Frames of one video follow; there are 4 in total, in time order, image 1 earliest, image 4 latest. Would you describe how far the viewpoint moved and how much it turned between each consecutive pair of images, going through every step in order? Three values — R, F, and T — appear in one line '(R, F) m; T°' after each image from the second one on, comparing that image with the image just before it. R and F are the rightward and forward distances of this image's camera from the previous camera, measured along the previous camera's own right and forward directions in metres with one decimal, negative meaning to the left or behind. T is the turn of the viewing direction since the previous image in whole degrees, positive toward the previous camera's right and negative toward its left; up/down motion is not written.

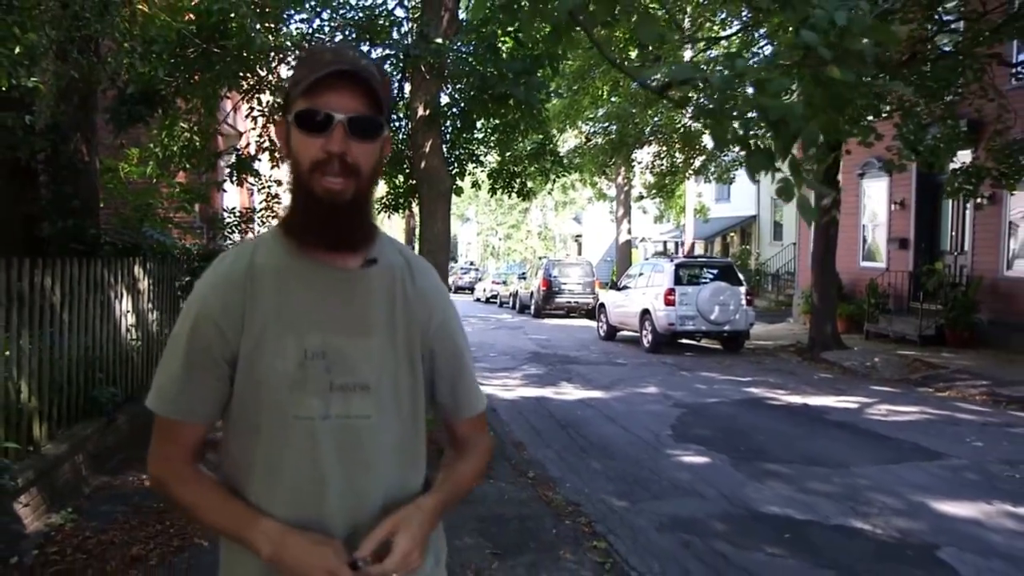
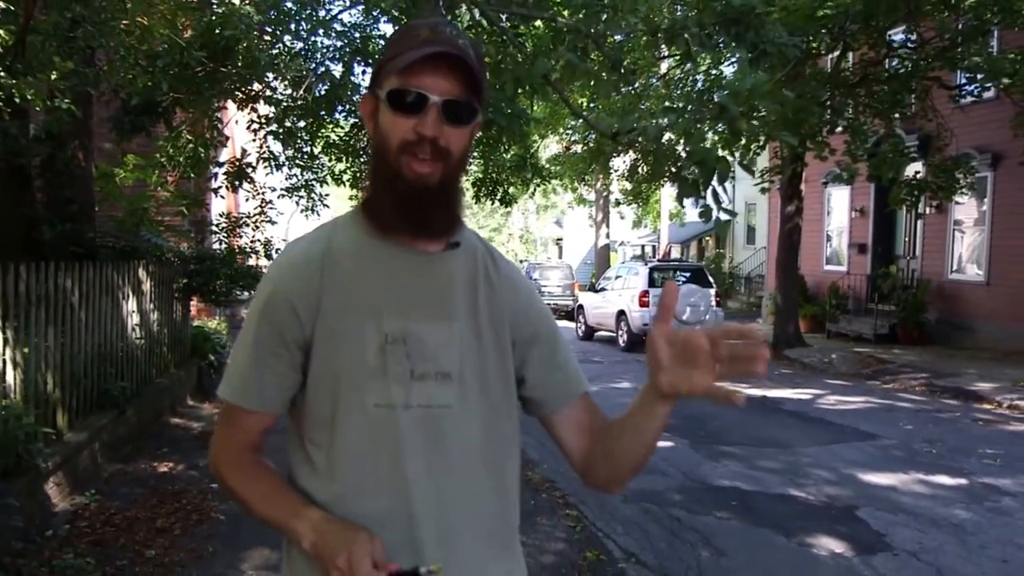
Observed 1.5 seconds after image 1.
(0.0, -0.9) m; +1°
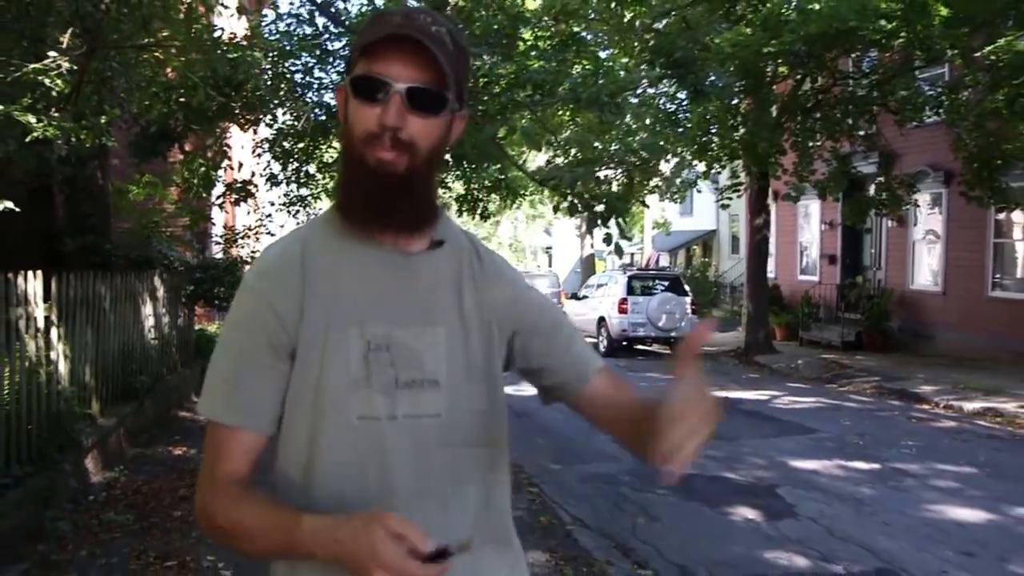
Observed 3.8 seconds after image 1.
(+0.2, -1.0) m; 0°
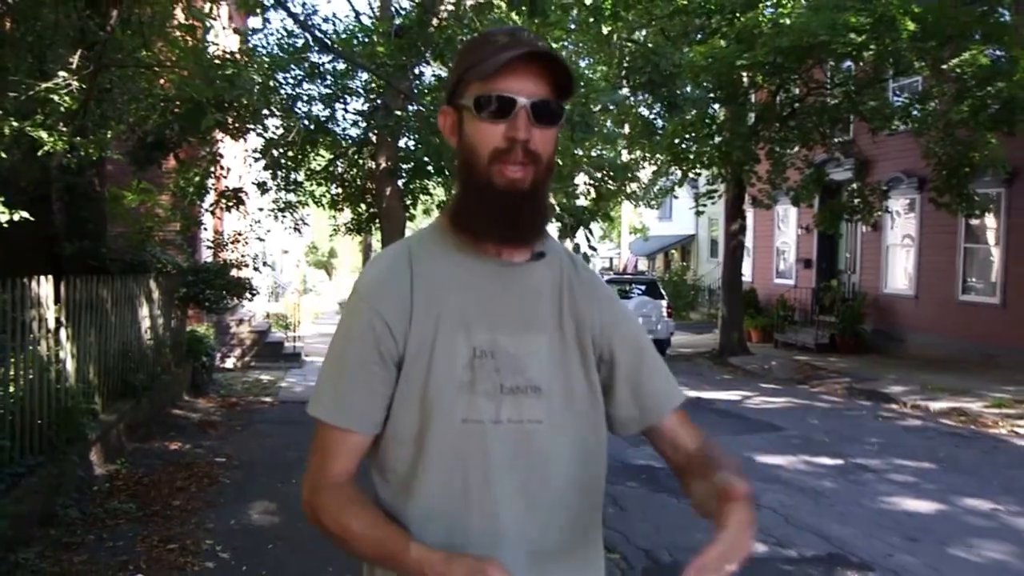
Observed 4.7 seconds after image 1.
(0.0, -0.4) m; +1°
